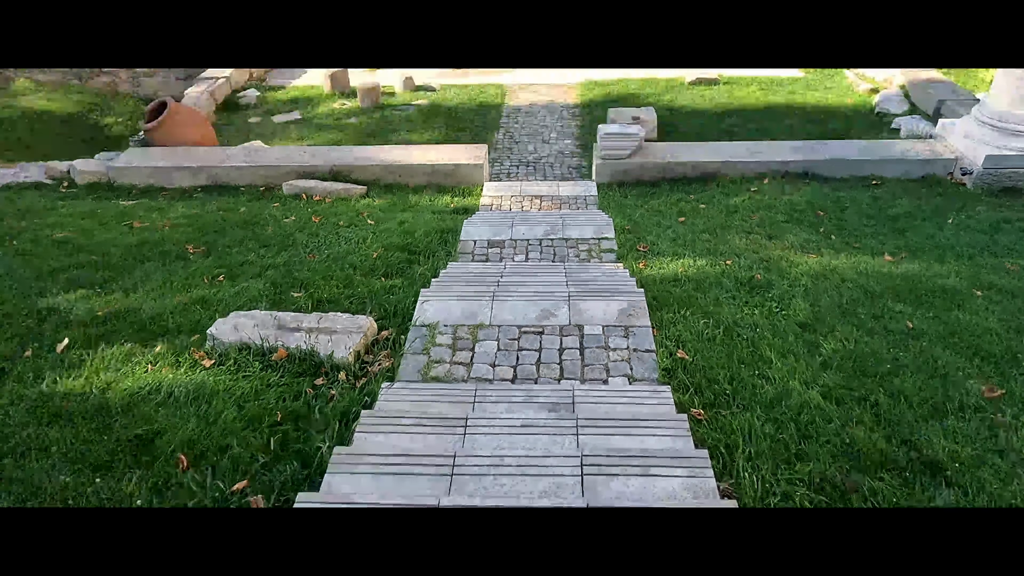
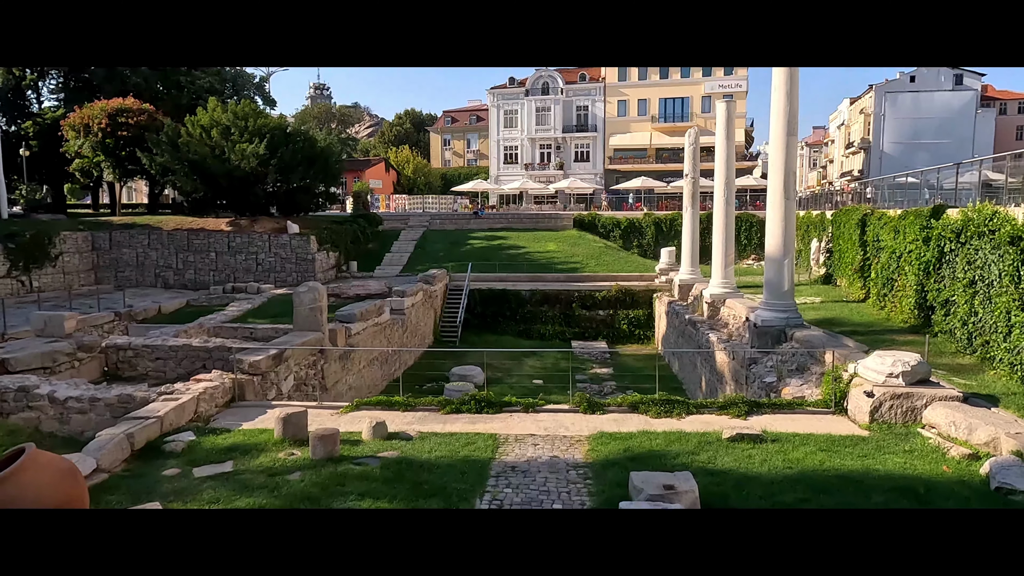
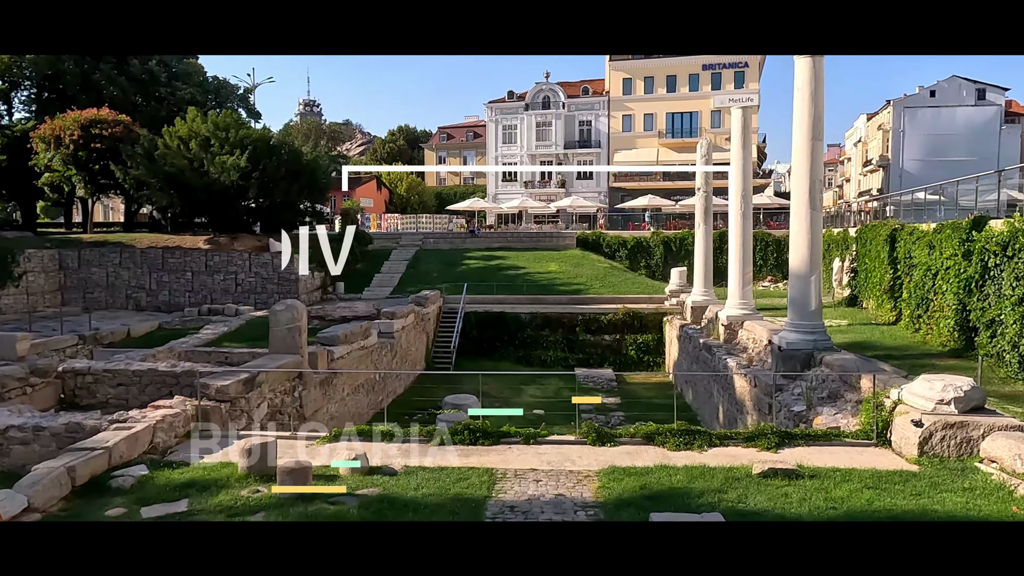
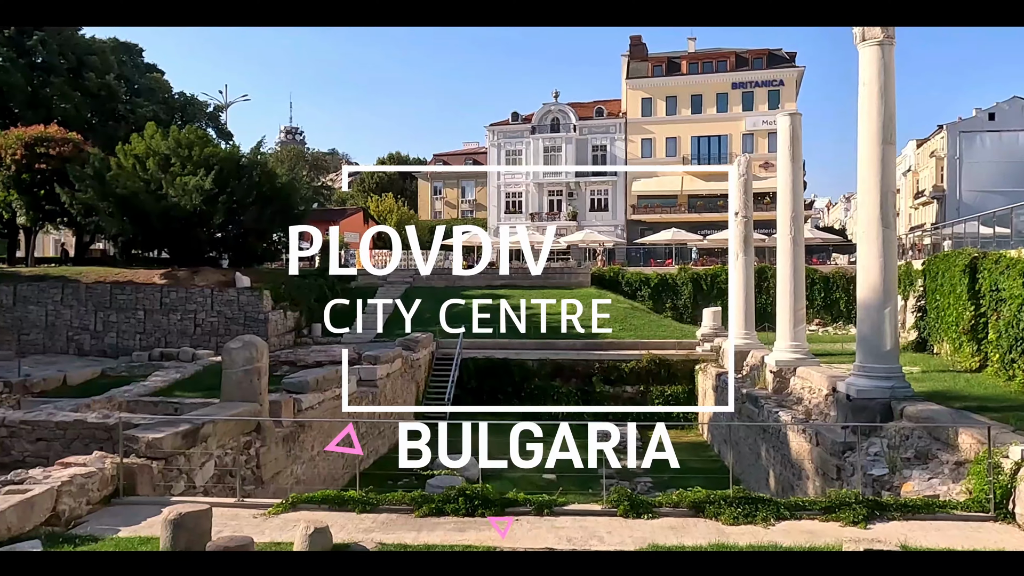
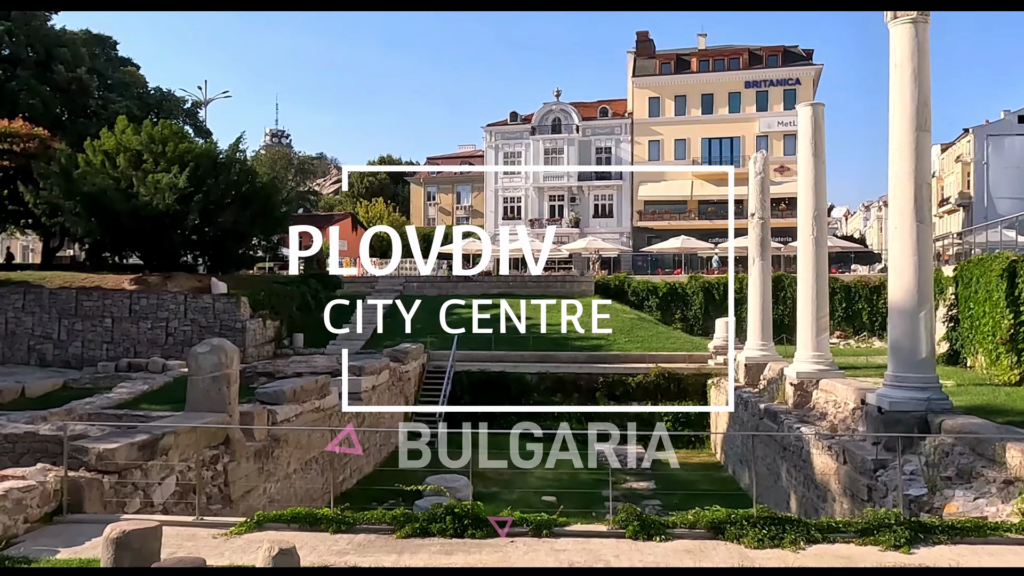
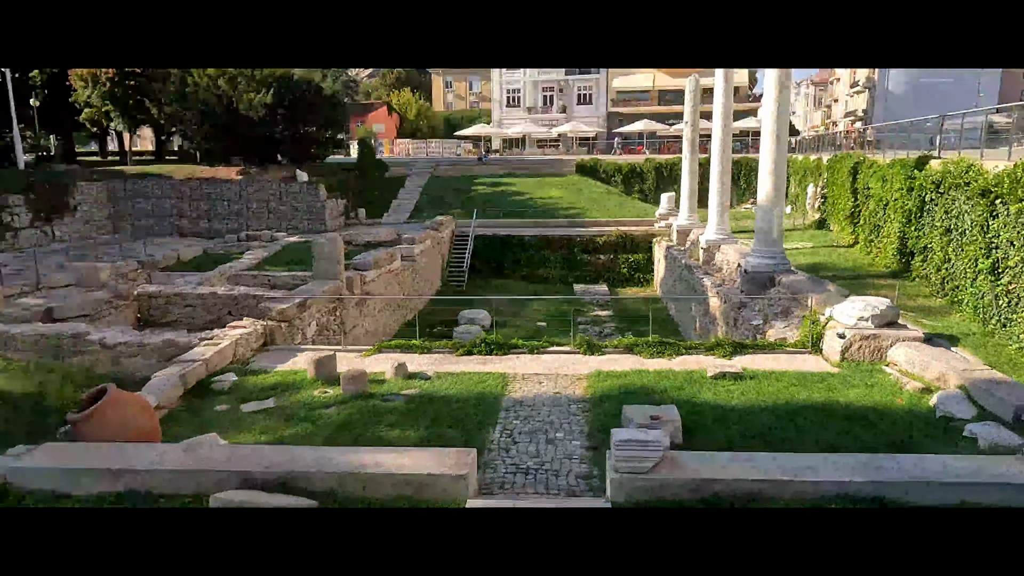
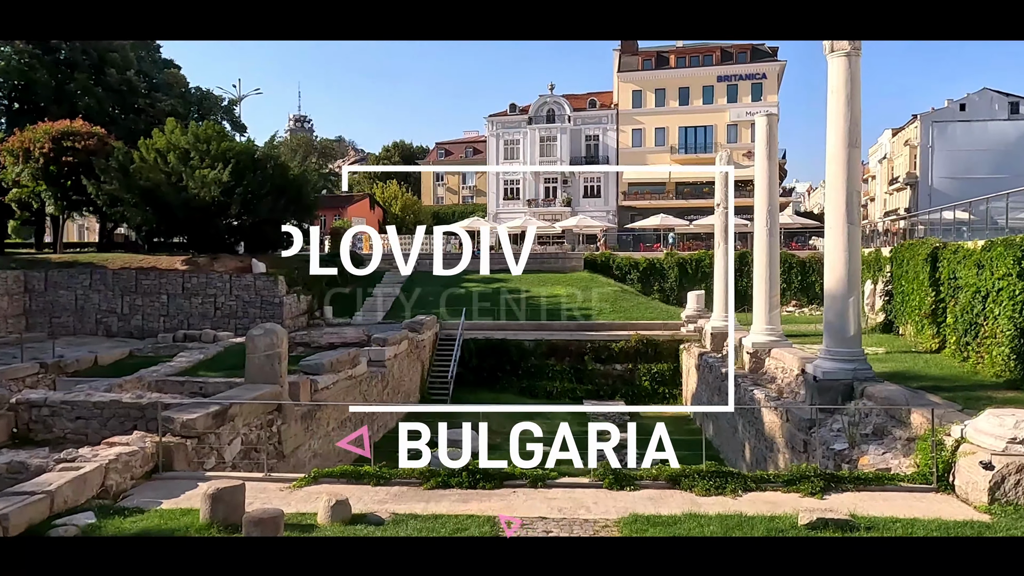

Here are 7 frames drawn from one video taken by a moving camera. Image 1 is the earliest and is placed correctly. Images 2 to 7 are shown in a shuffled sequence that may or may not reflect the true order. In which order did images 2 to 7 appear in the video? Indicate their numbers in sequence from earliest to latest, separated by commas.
6, 2, 3, 7, 4, 5
